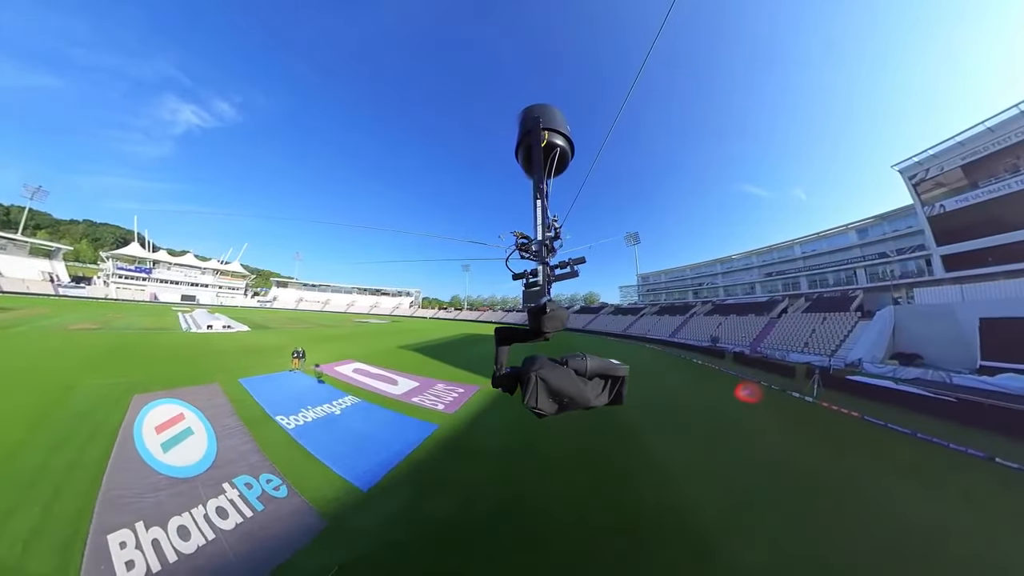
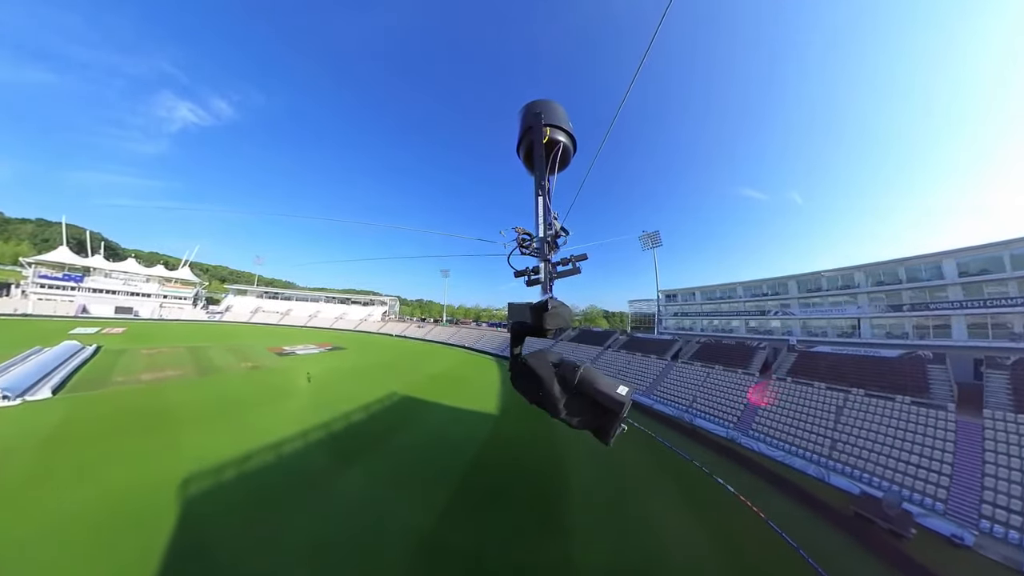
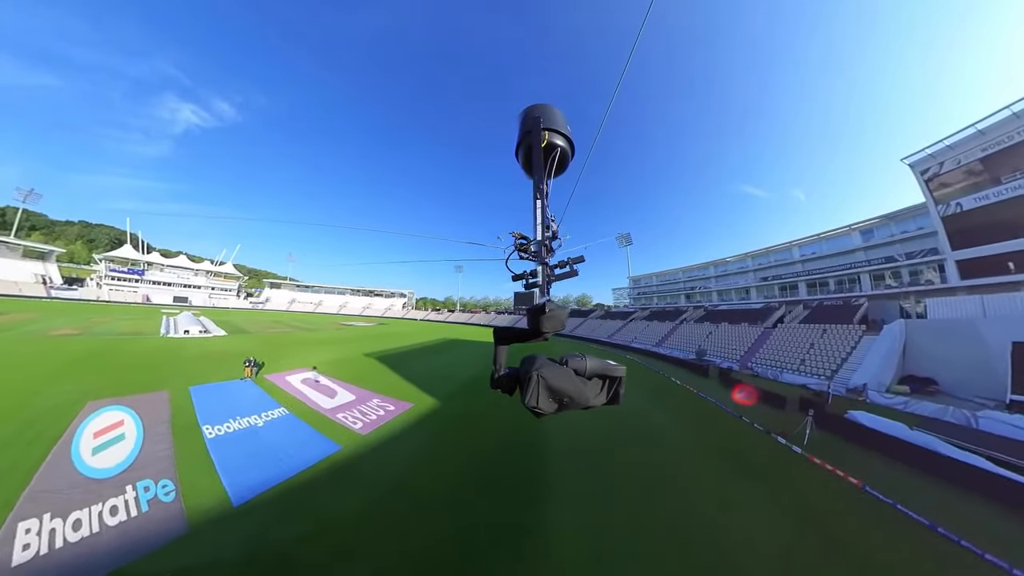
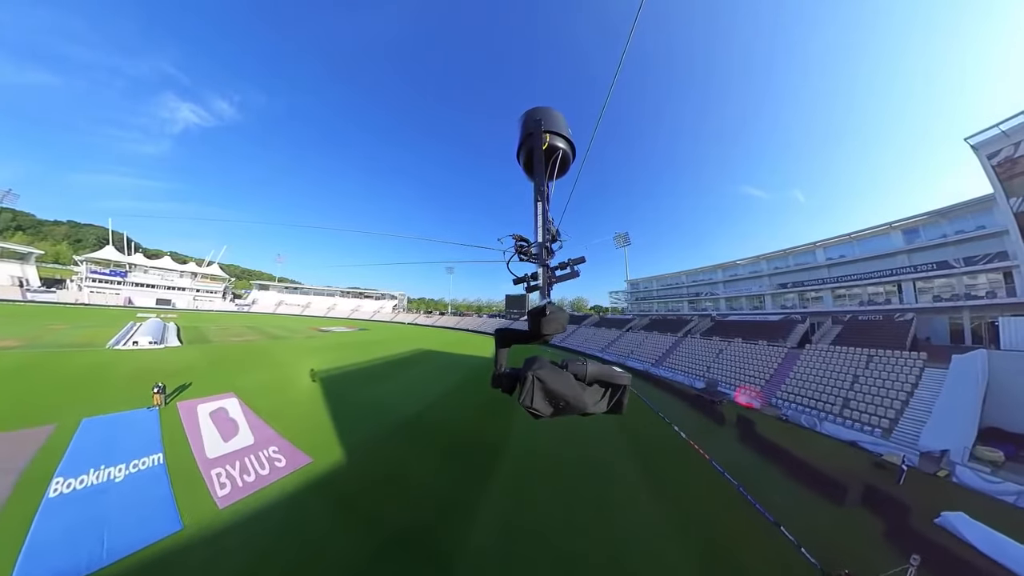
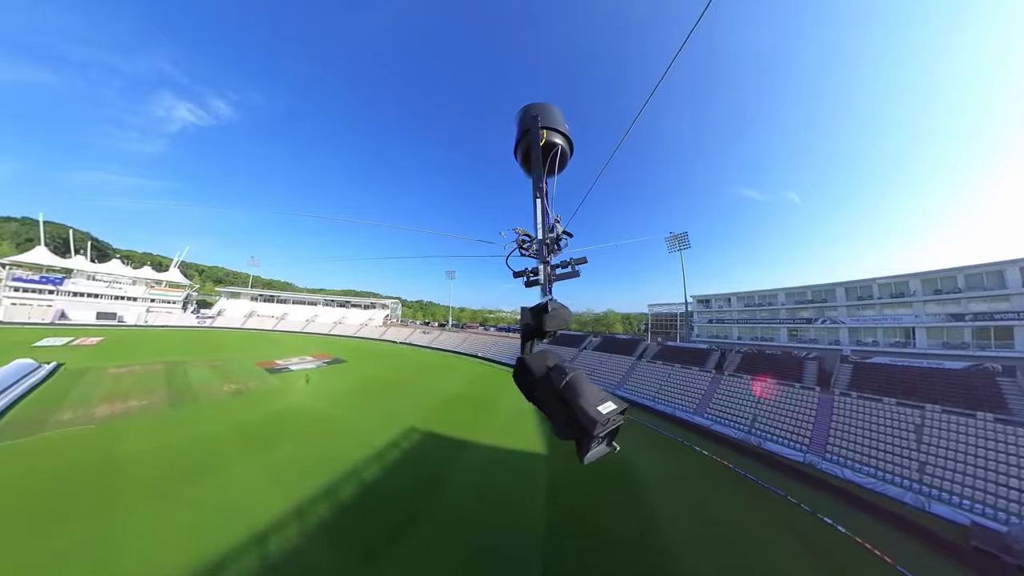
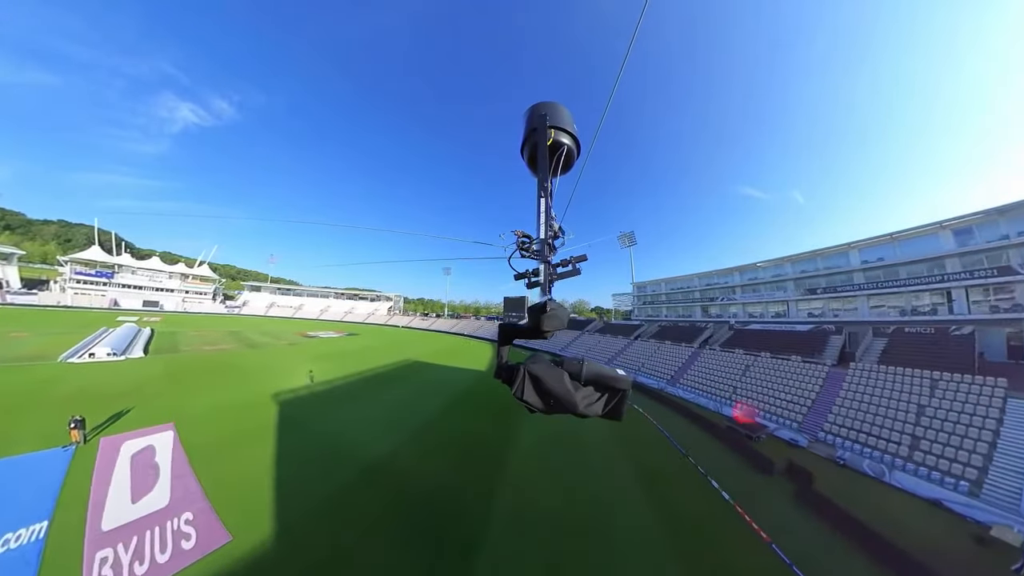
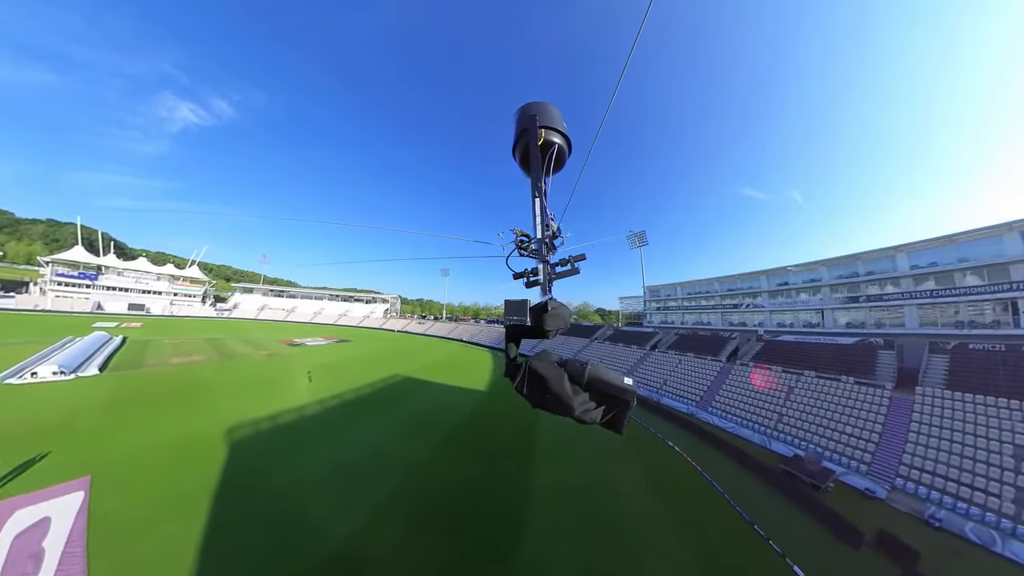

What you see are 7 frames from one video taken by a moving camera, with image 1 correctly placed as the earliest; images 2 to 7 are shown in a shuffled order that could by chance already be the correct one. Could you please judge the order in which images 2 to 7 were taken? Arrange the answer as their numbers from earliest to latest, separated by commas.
3, 4, 6, 7, 2, 5
